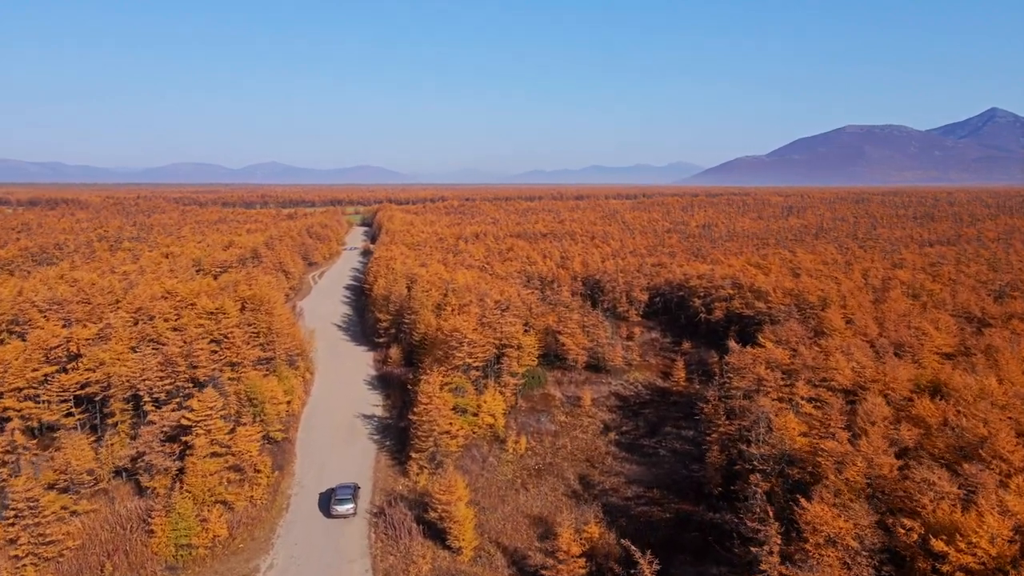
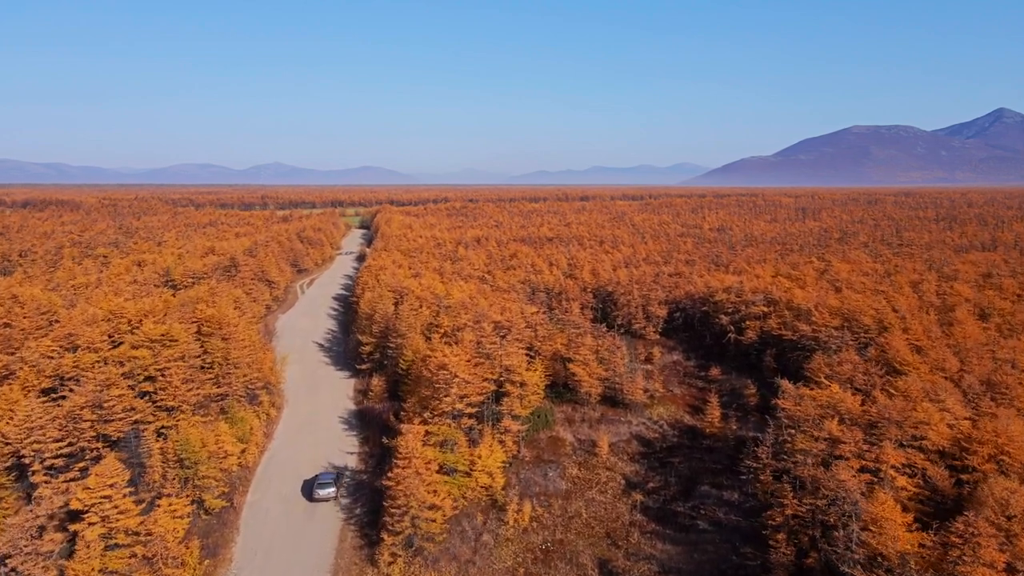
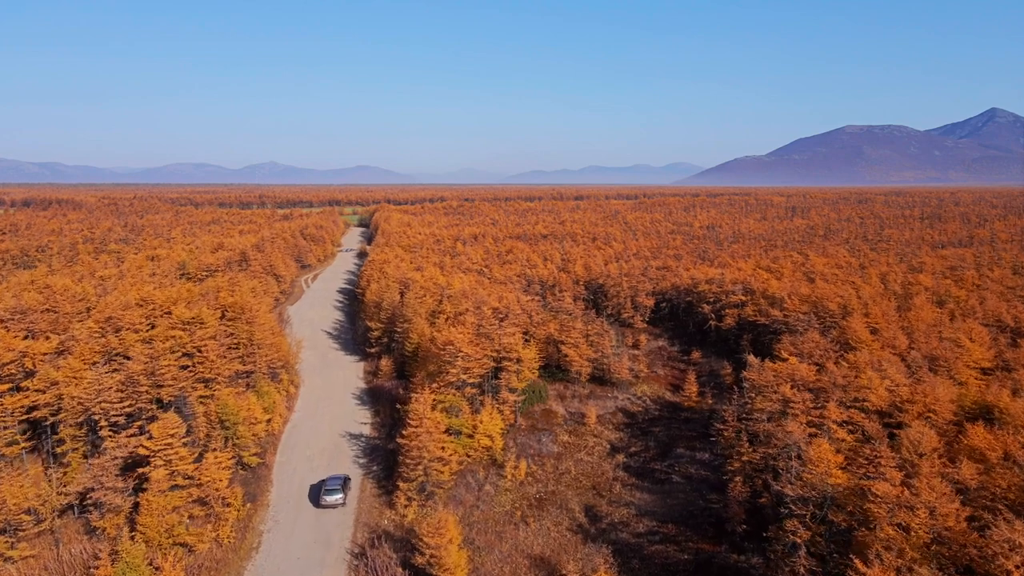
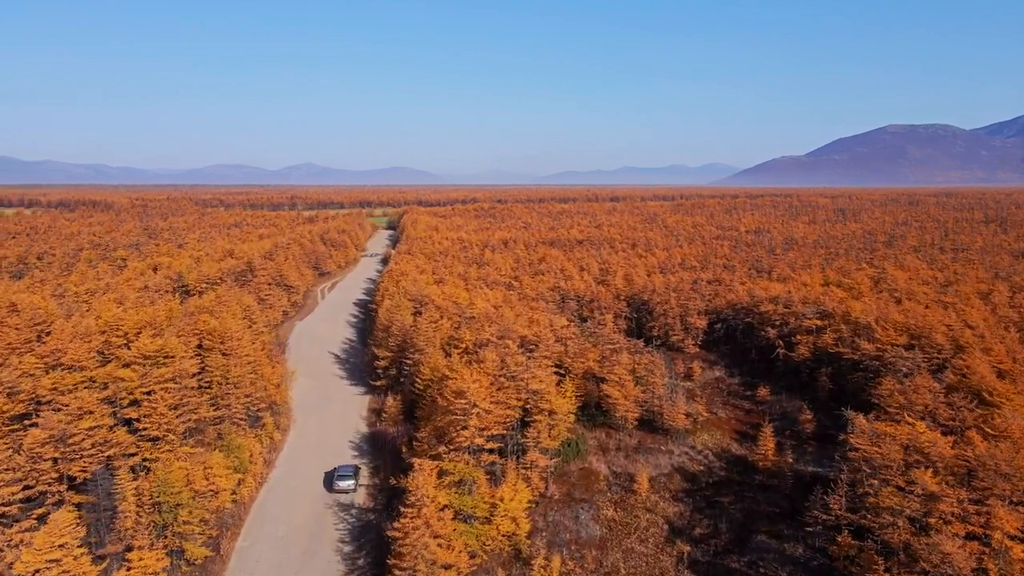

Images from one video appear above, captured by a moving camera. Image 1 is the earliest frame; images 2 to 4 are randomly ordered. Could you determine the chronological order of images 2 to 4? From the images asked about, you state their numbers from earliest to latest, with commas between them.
3, 2, 4
